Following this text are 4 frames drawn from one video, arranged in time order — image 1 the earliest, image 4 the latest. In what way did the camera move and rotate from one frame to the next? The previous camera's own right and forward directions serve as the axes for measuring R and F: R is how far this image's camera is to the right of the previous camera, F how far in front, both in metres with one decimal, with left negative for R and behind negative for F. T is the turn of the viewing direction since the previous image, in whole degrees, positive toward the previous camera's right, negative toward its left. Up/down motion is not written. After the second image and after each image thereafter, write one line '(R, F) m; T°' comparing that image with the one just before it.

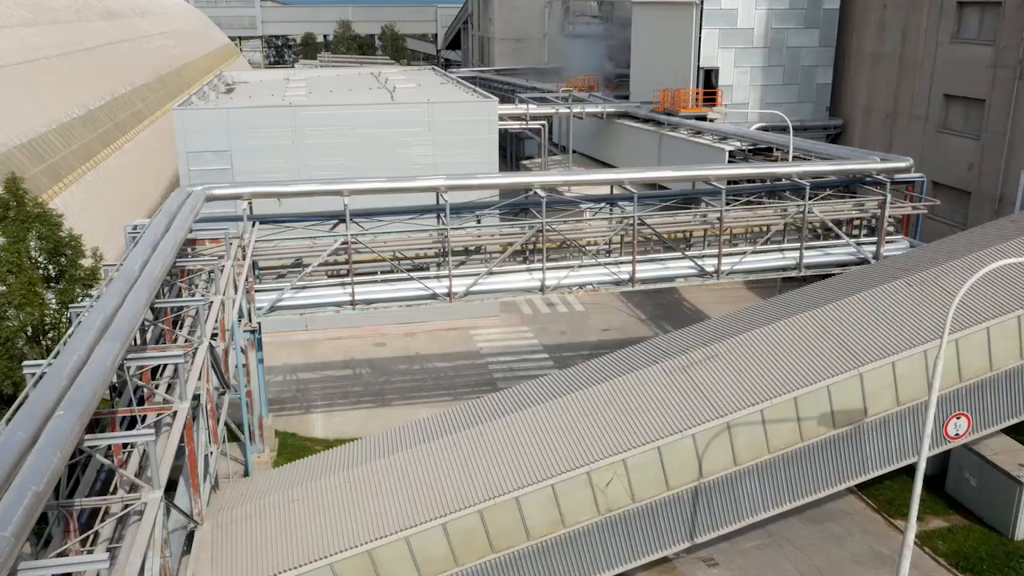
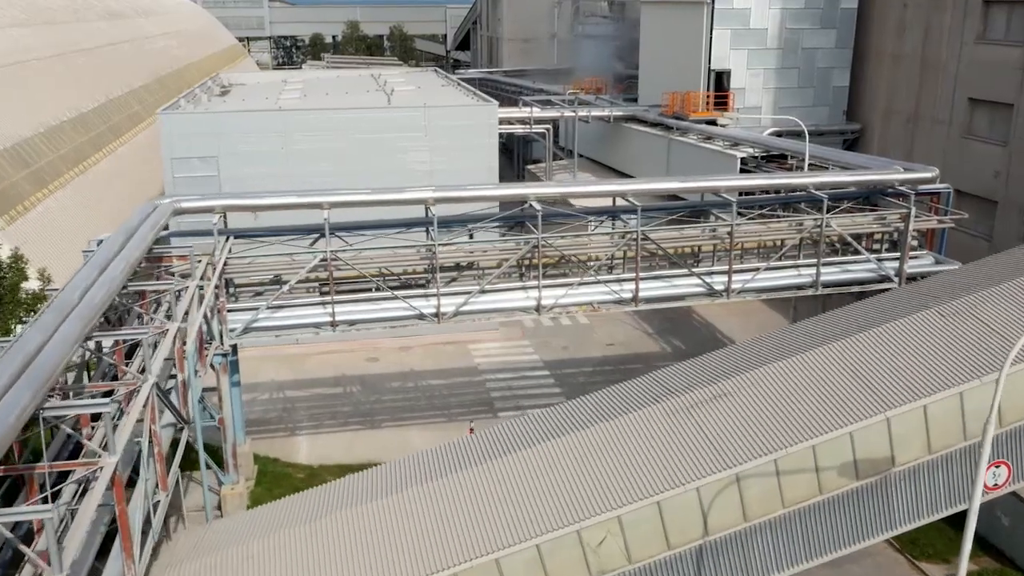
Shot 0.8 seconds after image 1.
(+0.3, +1.1) m; -1°
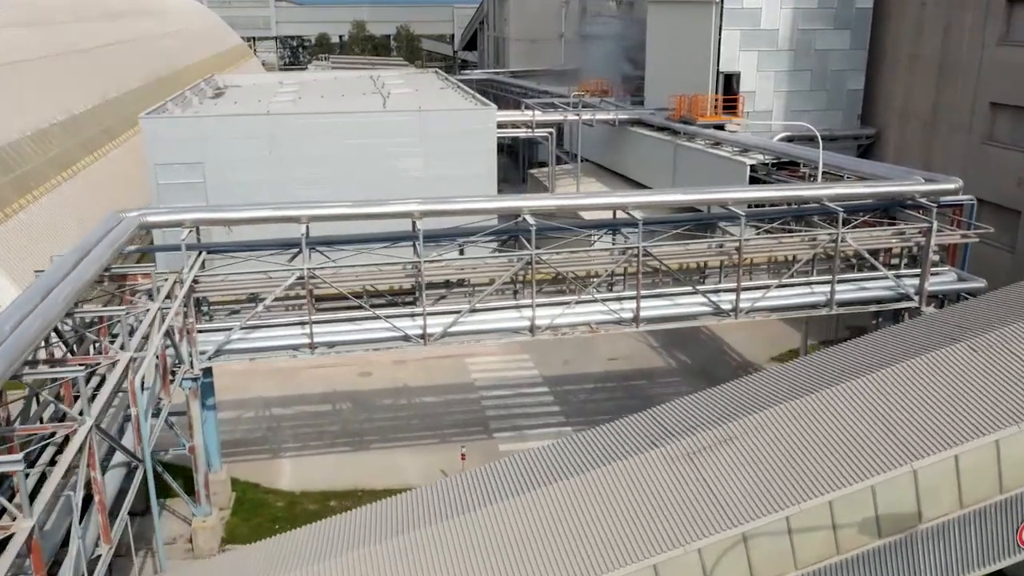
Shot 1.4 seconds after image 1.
(+0.2, +1.0) m; -1°
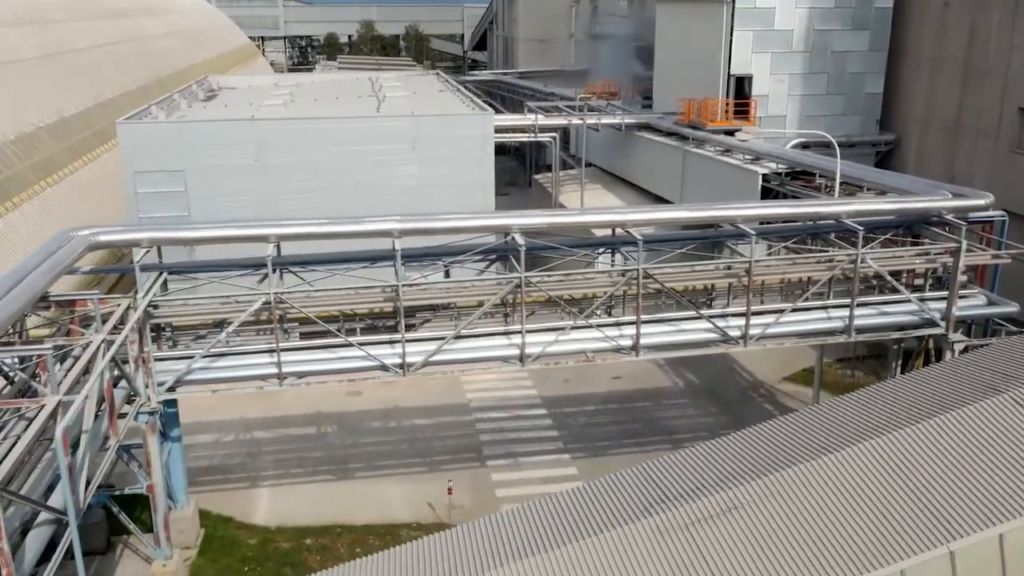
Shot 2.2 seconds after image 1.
(+0.3, +1.1) m; -1°
